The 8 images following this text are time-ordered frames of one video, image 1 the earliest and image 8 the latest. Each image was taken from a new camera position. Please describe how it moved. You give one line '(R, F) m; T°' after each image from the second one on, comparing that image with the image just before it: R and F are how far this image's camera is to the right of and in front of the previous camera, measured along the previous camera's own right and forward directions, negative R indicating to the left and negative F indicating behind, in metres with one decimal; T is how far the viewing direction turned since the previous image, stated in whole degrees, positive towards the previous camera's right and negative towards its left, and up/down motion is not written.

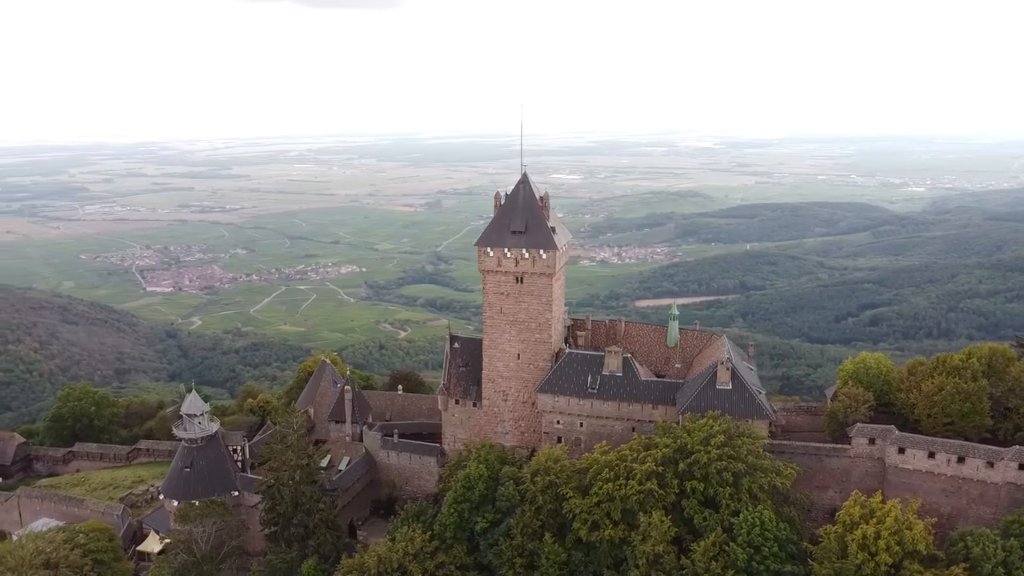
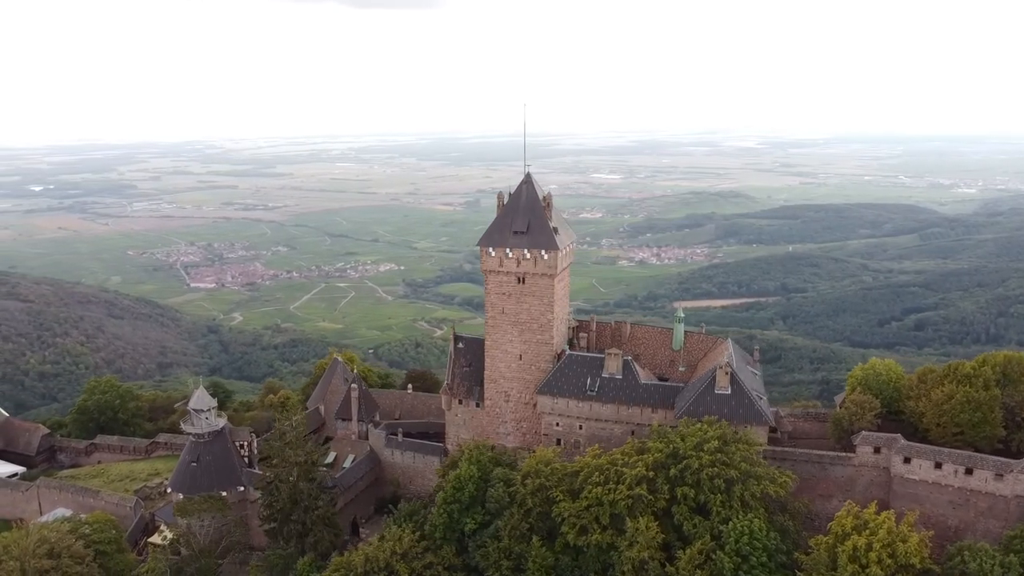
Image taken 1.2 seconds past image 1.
(+1.1, +0.2) m; -3°
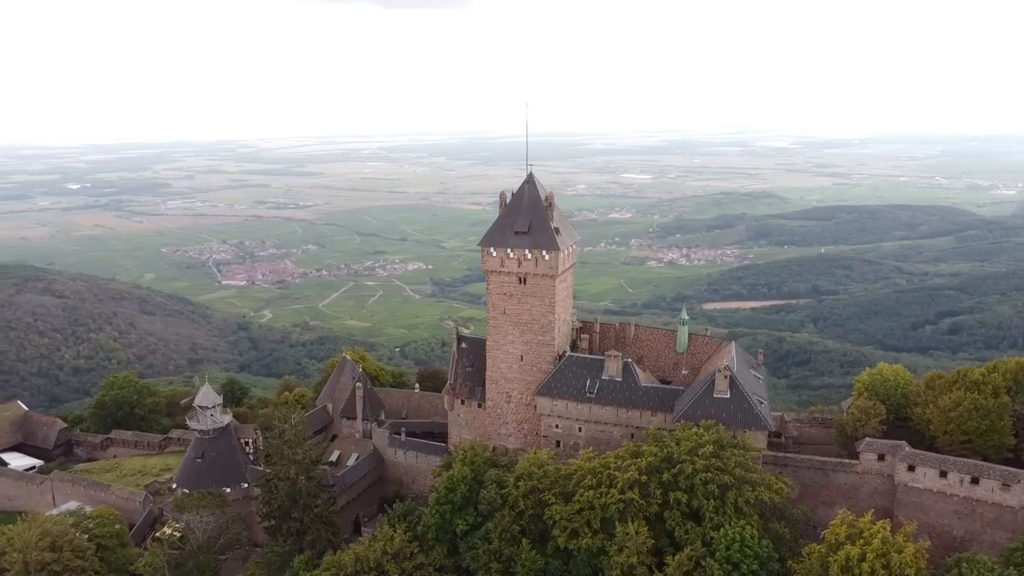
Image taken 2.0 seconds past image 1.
(+0.8, +0.2) m; -2°
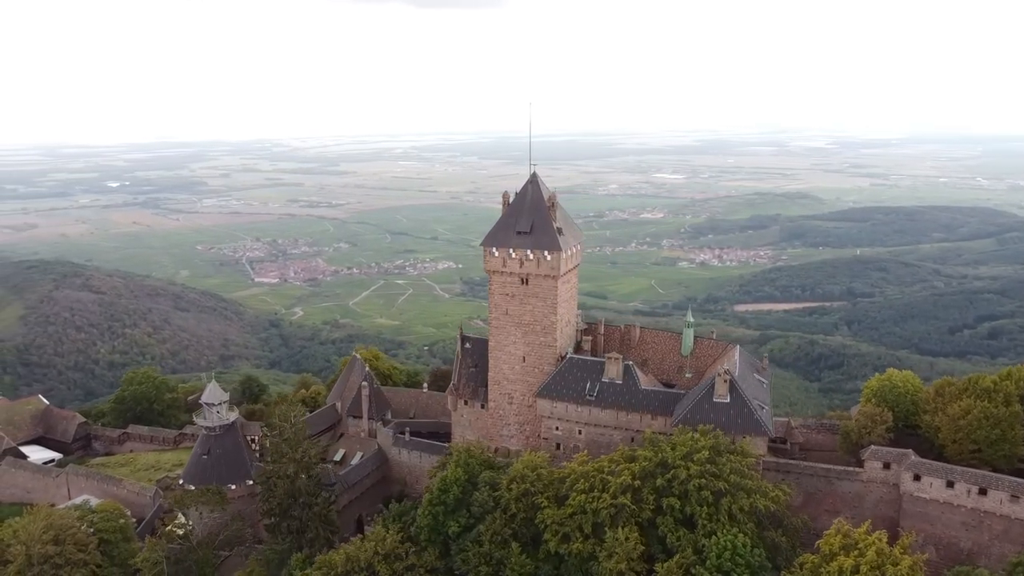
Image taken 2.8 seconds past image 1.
(+0.8, +0.2) m; -2°
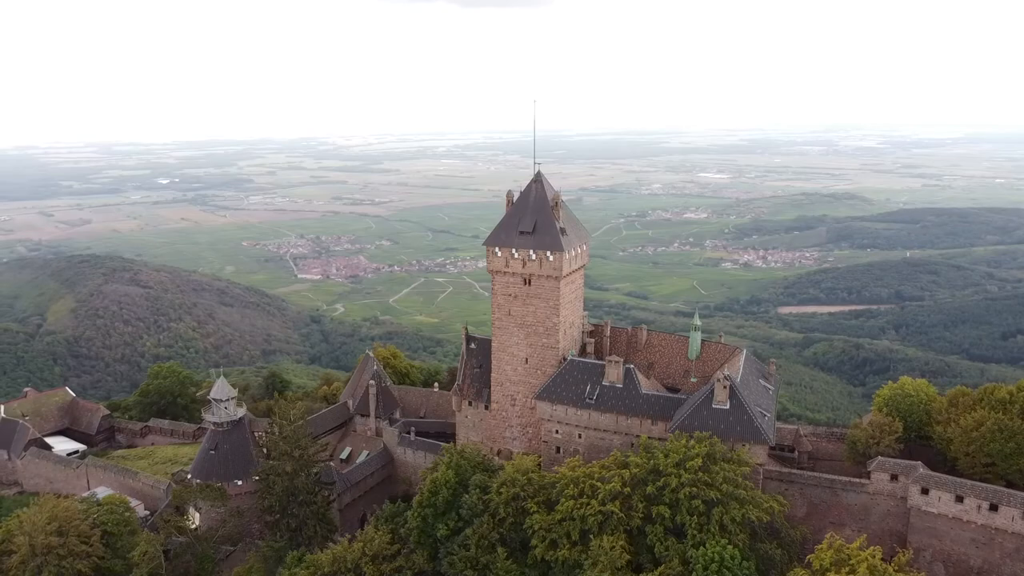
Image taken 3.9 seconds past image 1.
(+1.1, +0.3) m; -3°
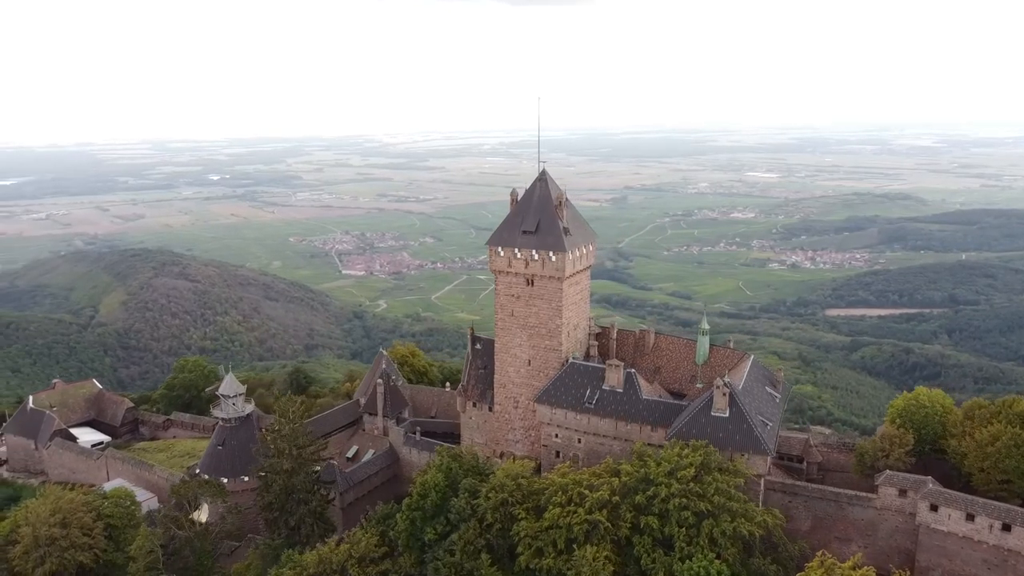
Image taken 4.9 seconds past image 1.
(+1.2, +0.4) m; -3°
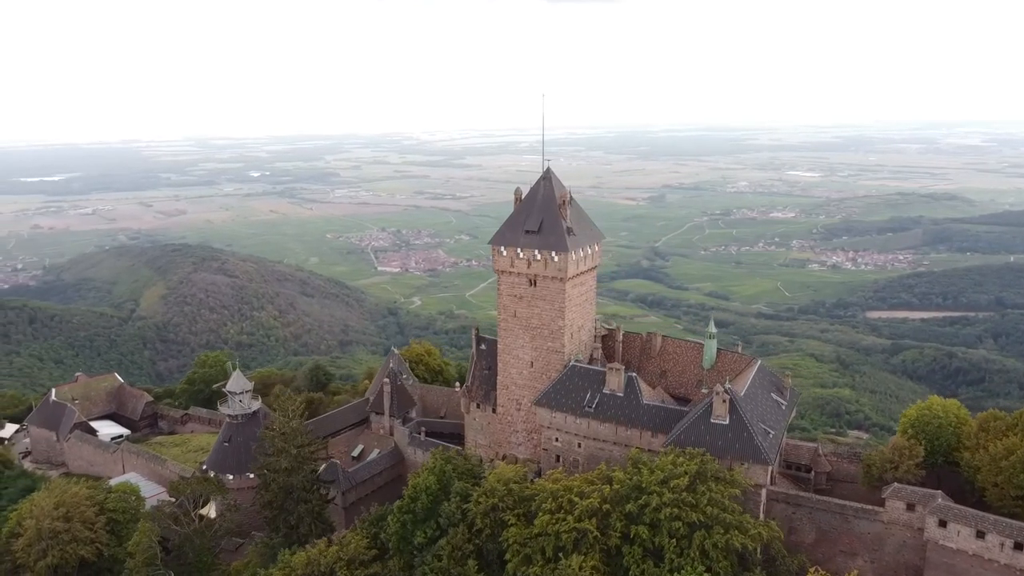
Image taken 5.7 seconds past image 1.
(+0.9, +0.4) m; -2°
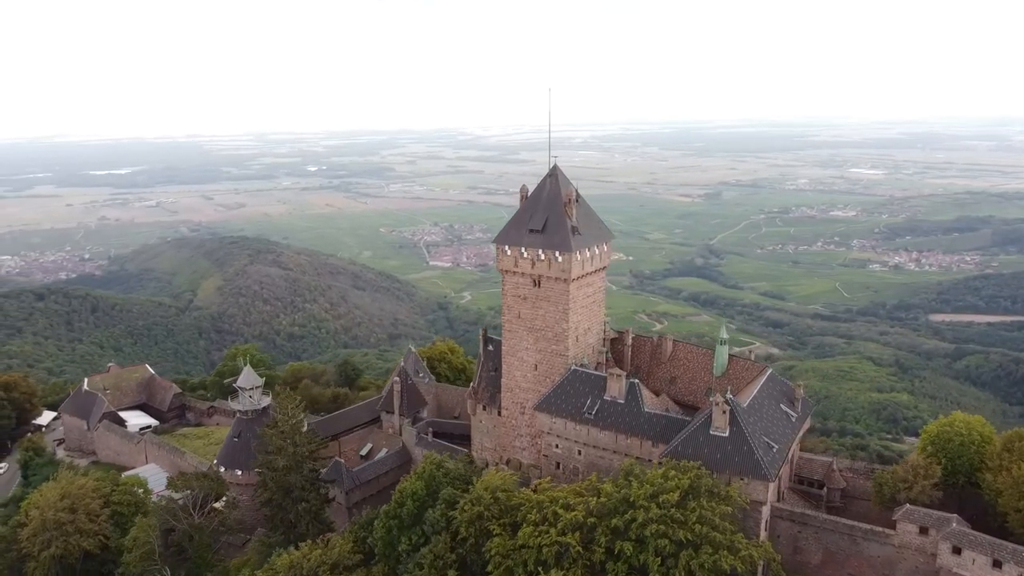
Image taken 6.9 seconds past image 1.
(+1.3, +0.7) m; -3°
